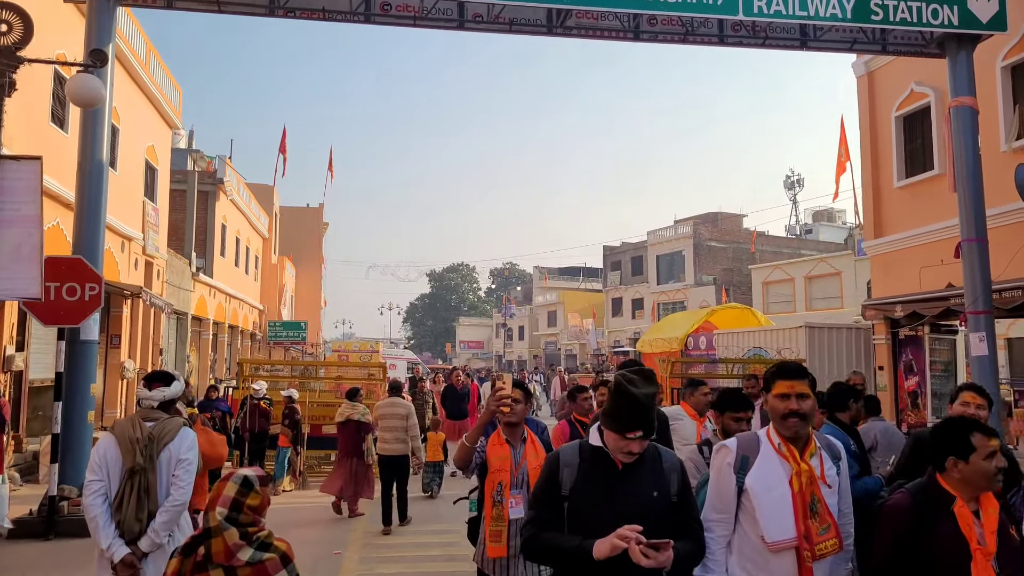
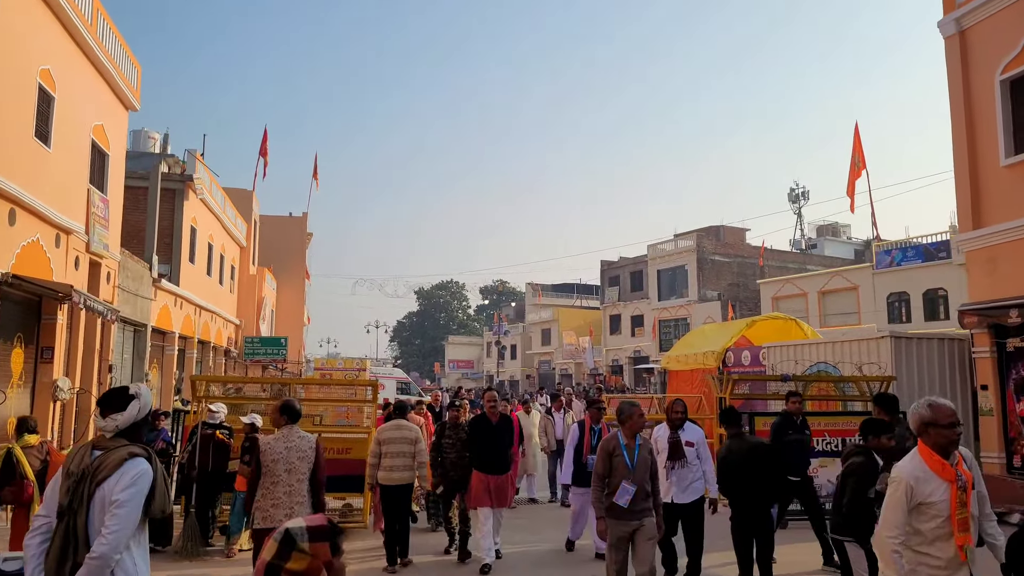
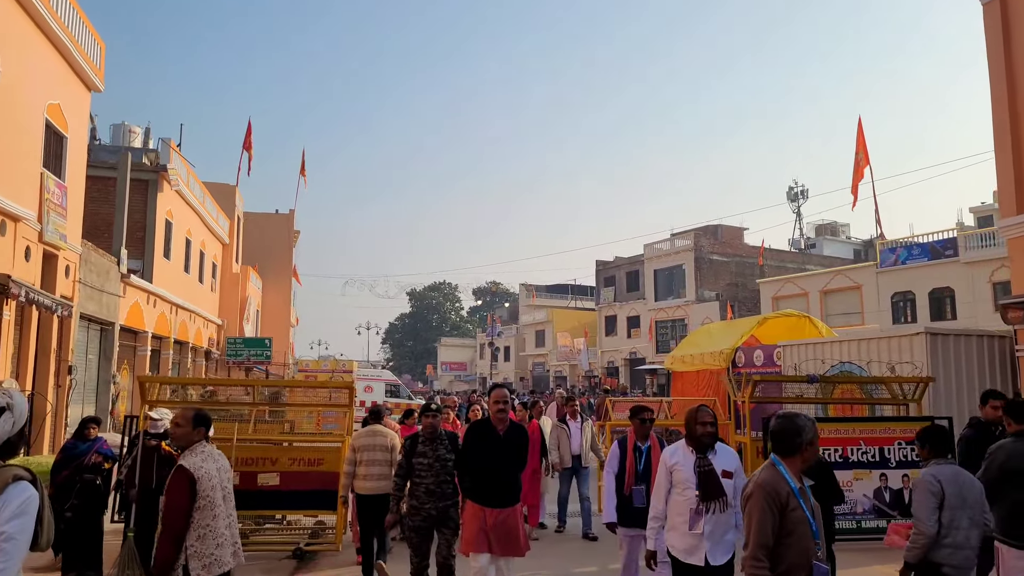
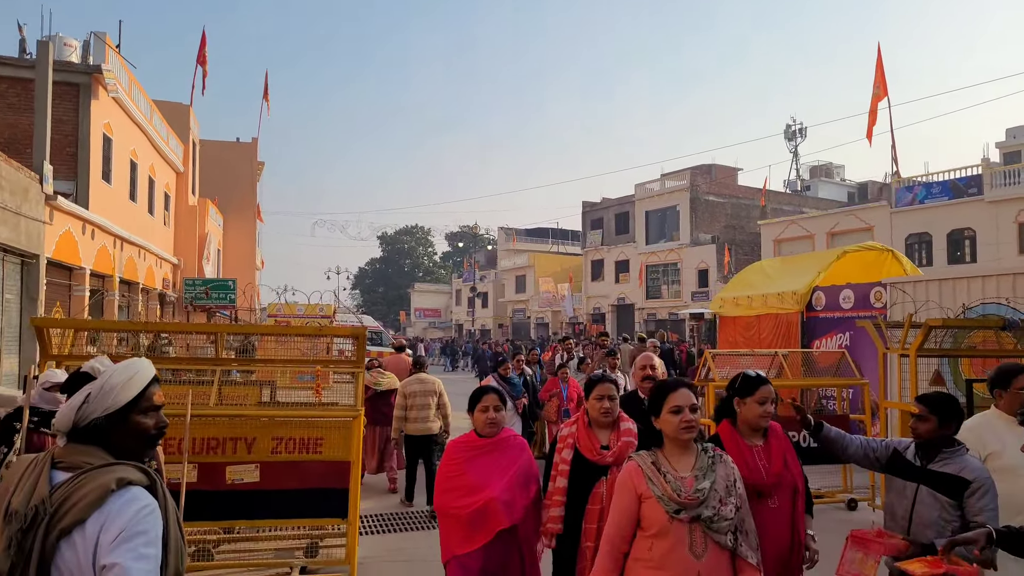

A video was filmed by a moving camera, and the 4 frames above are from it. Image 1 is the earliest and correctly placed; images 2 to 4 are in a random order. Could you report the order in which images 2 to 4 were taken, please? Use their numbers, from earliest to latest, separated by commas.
2, 3, 4
